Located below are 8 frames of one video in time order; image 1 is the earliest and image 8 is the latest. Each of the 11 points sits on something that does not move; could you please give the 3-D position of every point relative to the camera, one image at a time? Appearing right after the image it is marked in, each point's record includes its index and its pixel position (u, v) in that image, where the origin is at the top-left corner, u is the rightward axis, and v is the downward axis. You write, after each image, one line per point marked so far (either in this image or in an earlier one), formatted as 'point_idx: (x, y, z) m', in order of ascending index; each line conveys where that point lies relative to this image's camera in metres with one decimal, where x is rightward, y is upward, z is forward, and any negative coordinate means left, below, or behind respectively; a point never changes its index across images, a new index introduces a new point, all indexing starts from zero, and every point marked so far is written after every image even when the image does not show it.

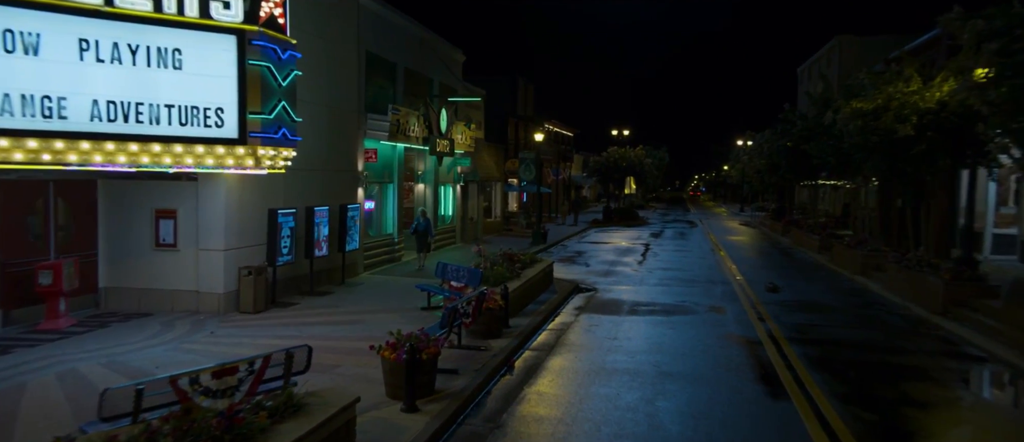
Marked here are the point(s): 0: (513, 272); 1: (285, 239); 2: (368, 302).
0: (0.0, -1.1, +15.2) m
1: (-4.4, -0.3, +14.0) m
2: (-2.9, -1.7, +14.8) m
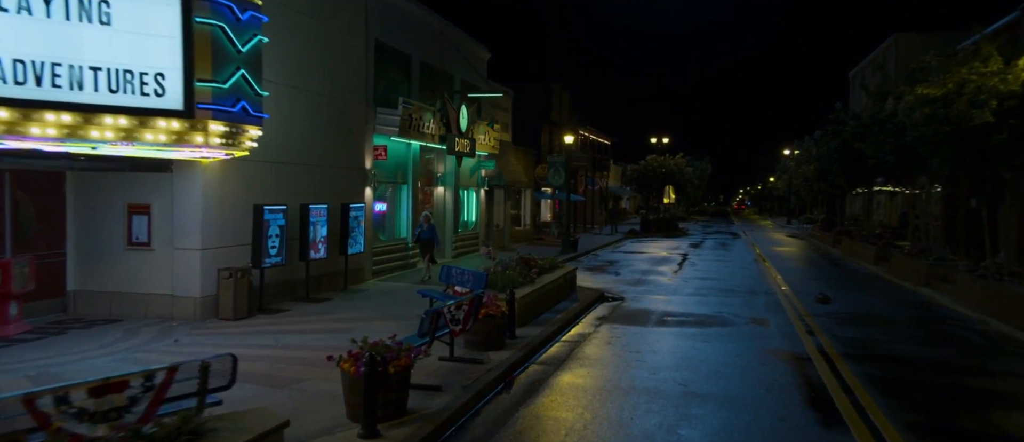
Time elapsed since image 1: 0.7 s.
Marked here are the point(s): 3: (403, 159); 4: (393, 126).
0: (+0.3, -1.0, +13.6) m
1: (-4.2, -0.3, +12.7) m
2: (-2.7, -1.6, +13.4) m
3: (-3.0, +1.6, +19.8) m
4: (-2.9, +2.3, +17.5) m
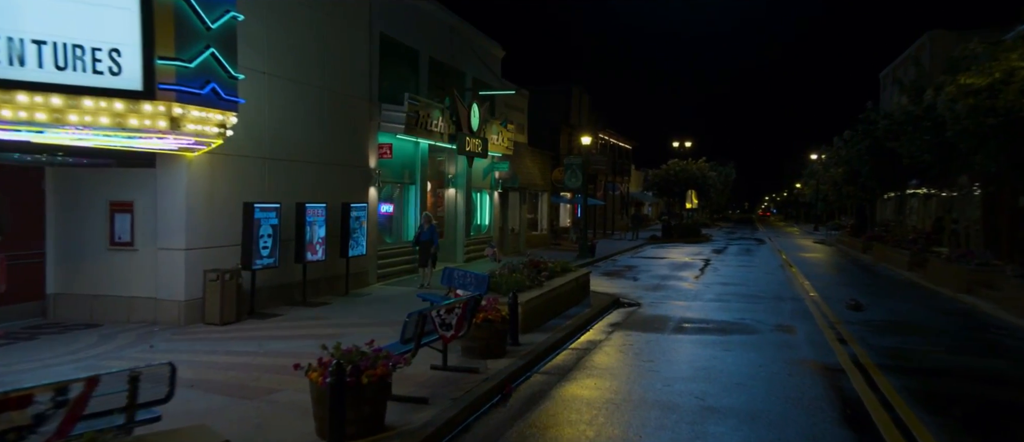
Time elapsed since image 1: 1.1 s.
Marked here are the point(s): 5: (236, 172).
0: (+0.4, -1.0, +12.7) m
1: (-4.1, -0.3, +12.0) m
2: (-2.6, -1.6, +12.6) m
3: (-2.7, +1.6, +19.1) m
4: (-2.6, +2.3, +16.8) m
5: (-4.5, +0.8, +11.8) m
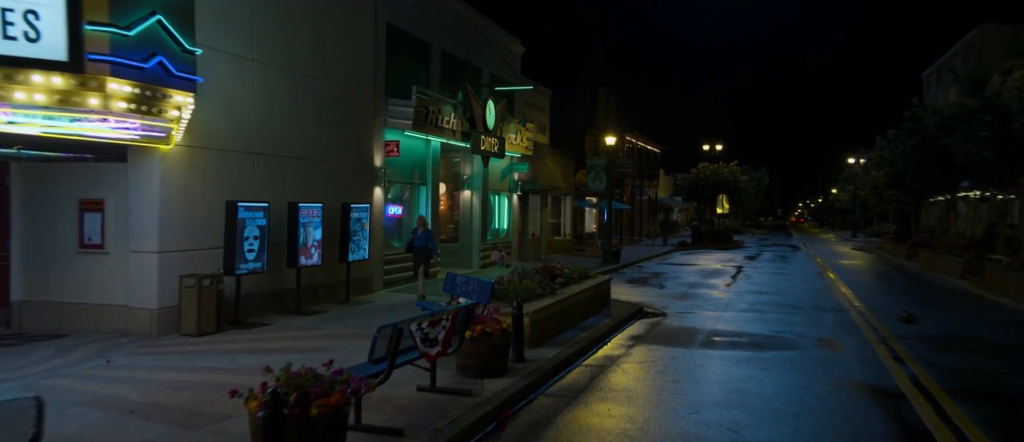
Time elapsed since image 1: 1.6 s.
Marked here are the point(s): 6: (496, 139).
0: (+0.6, -1.1, +11.5) m
1: (-3.9, -0.3, +10.9) m
2: (-2.4, -1.6, +11.5) m
3: (-2.3, +1.5, +18.0) m
4: (-2.3, +2.2, +15.7) m
5: (-4.3, +0.8, +10.7) m
6: (-0.4, +2.2, +19.6) m
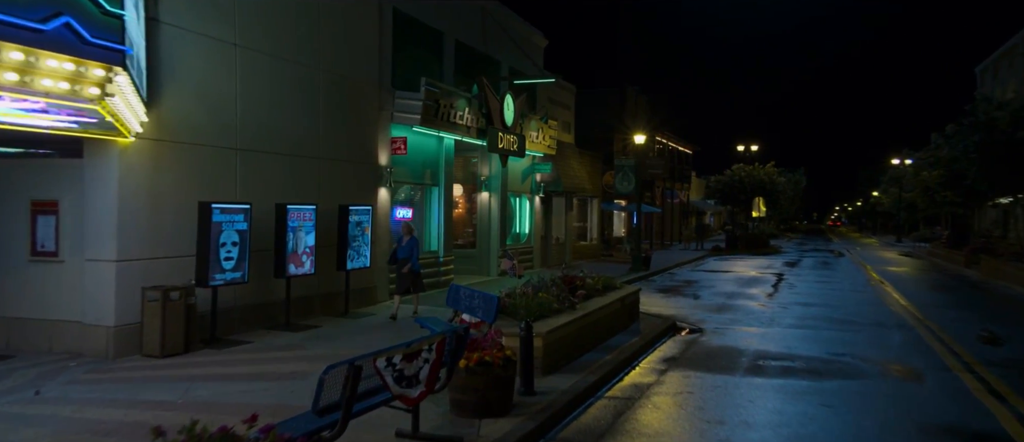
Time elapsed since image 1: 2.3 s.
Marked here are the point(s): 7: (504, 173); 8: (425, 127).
0: (+0.8, -1.1, +10.0) m
1: (-3.8, -0.3, +9.6) m
2: (-2.2, -1.7, +10.1) m
3: (-1.8, +1.4, +16.6) m
4: (-1.9, +2.1, +14.3) m
5: (-4.2, +0.7, +9.5) m
6: (+0.1, +2.1, +18.1) m
7: (-0.2, +1.3, +19.9) m
8: (-1.8, +1.9, +14.9) m
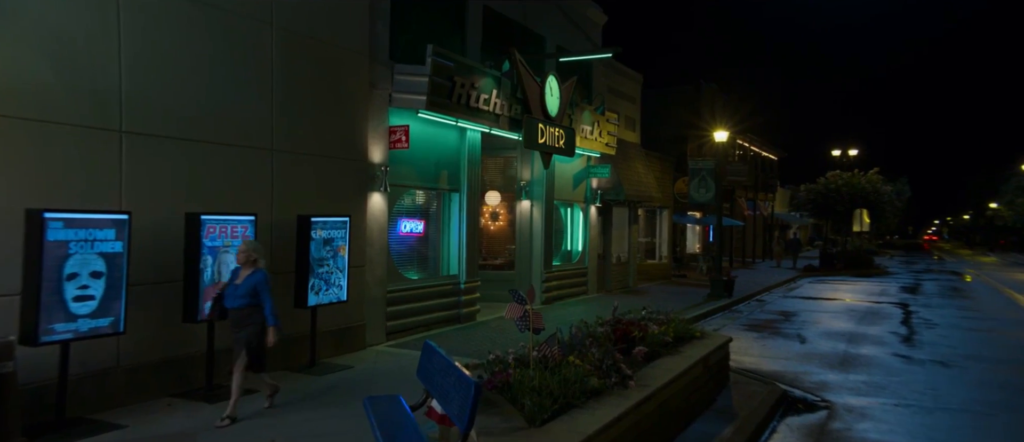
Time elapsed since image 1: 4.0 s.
0: (+0.9, -1.3, +6.1) m
1: (-3.7, -0.5, +6.2) m
2: (-2.1, -1.9, +6.5) m
3: (-1.1, +1.1, +13.0) m
4: (-1.4, +1.9, +10.7) m
5: (-4.1, +0.6, +6.1) m
6: (+1.0, +1.8, +14.3) m
7: (+0.8, +1.0, +16.1) m
8: (-1.2, +1.7, +11.3) m
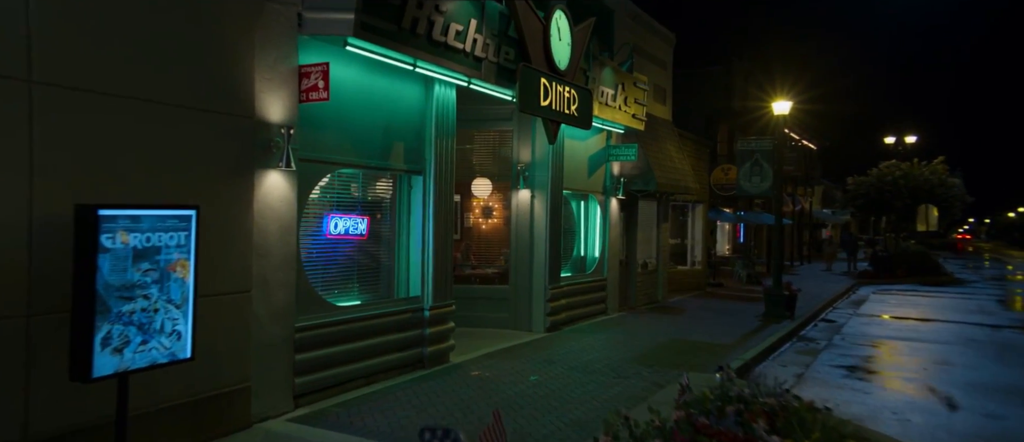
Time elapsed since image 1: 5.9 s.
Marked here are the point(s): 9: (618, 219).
0: (+0.6, -1.2, +1.9) m
1: (-3.9, -0.5, +2.0) m
2: (-2.3, -1.8, +2.3) m
3: (-1.2, +1.2, +8.8) m
4: (-1.6, +1.9, +6.5) m
5: (-4.3, +0.6, +1.9) m
6: (+0.8, +1.8, +10.1) m
7: (+0.7, +1.0, +11.8) m
8: (-1.3, +1.7, +7.1) m
9: (+2.1, 0.0, +14.3) m
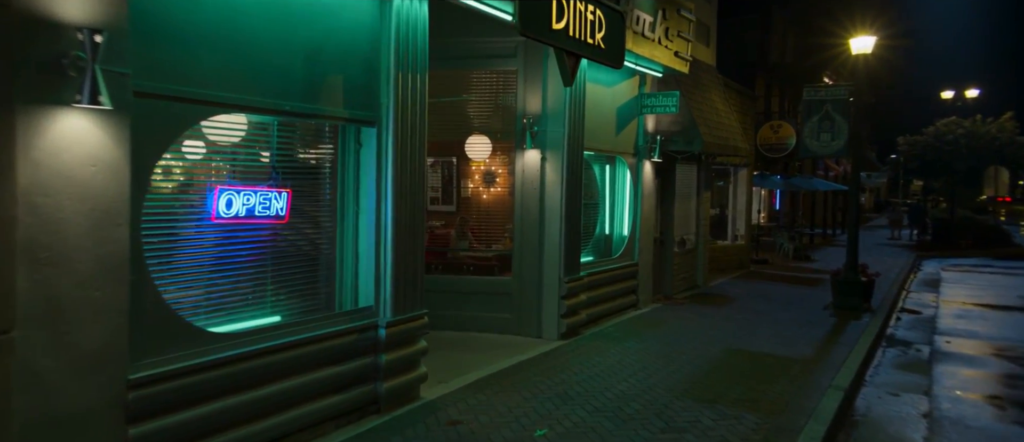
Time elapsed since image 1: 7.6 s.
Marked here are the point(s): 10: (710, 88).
0: (+0.5, -1.4, -1.0) m
1: (-4.1, -0.6, -0.8) m
2: (-2.5, -1.9, -0.5) m
3: (-1.2, +1.4, +5.8) m
4: (-1.6, +2.0, +3.5) m
5: (-4.5, +0.5, -1.0) m
6: (+0.8, +2.1, +7.0) m
7: (+0.8, +1.4, +8.8) m
8: (-1.4, +1.8, +4.0) m
9: (+2.2, +0.5, +11.3) m
10: (+3.4, +2.3, +12.6) m
